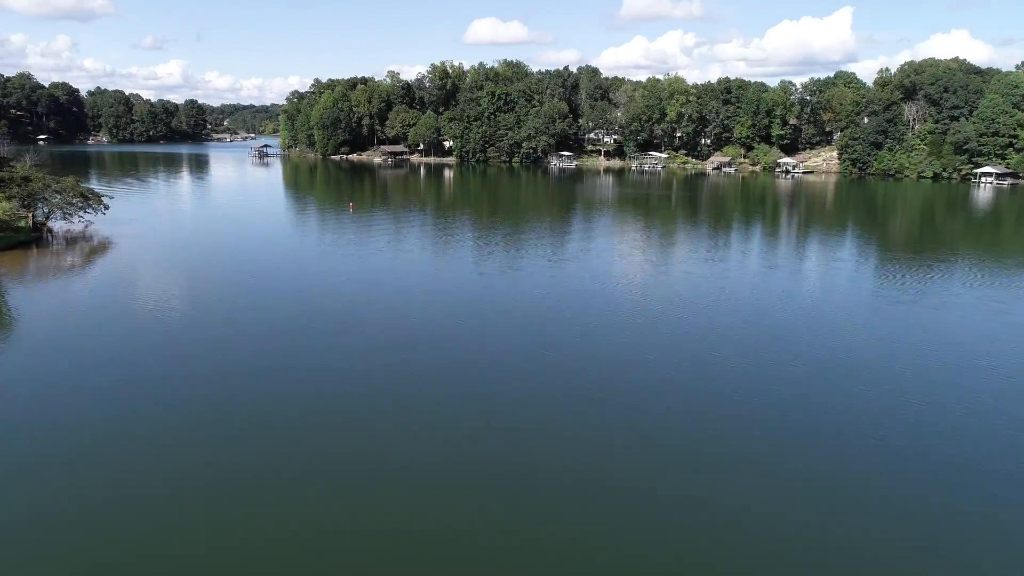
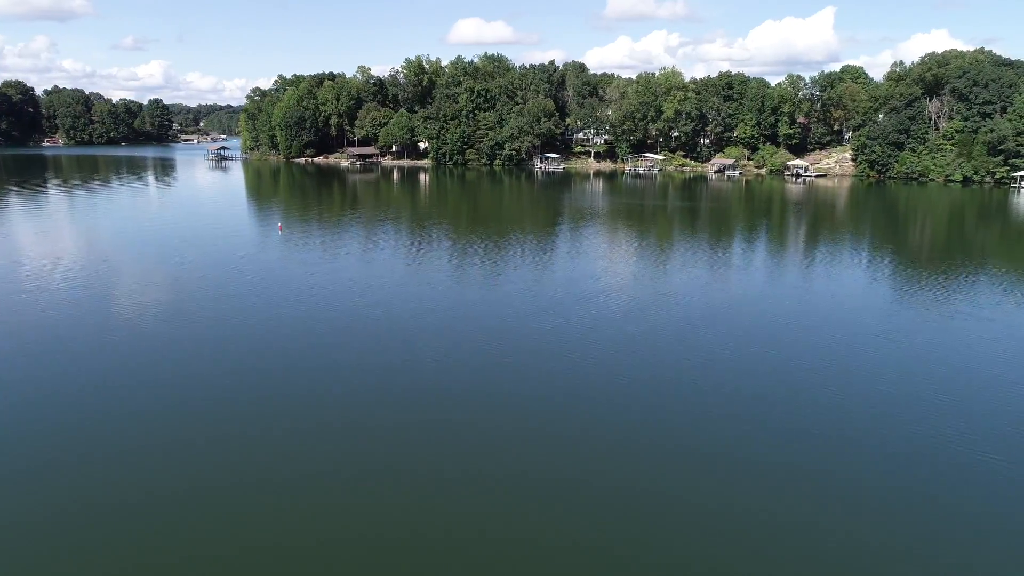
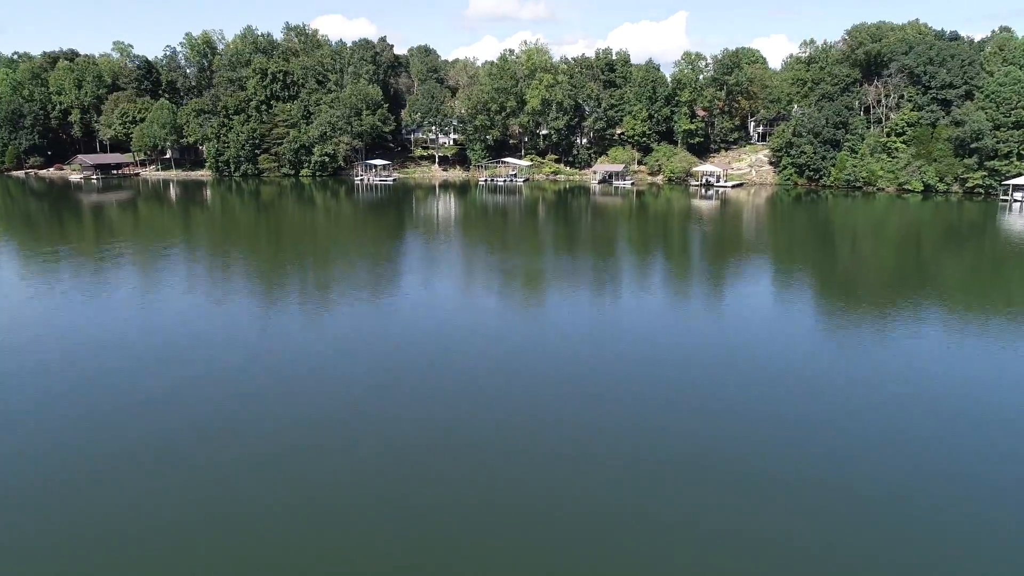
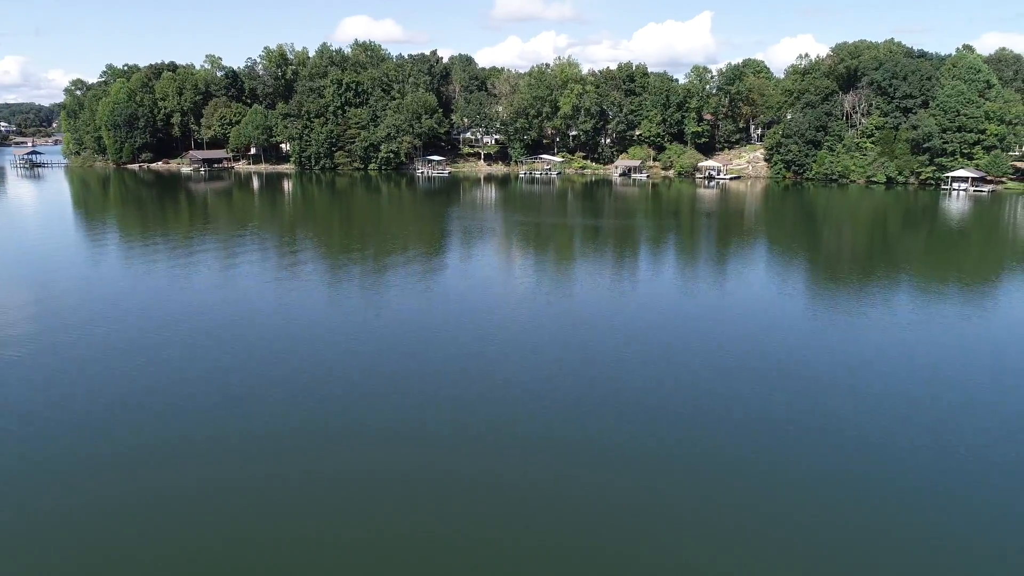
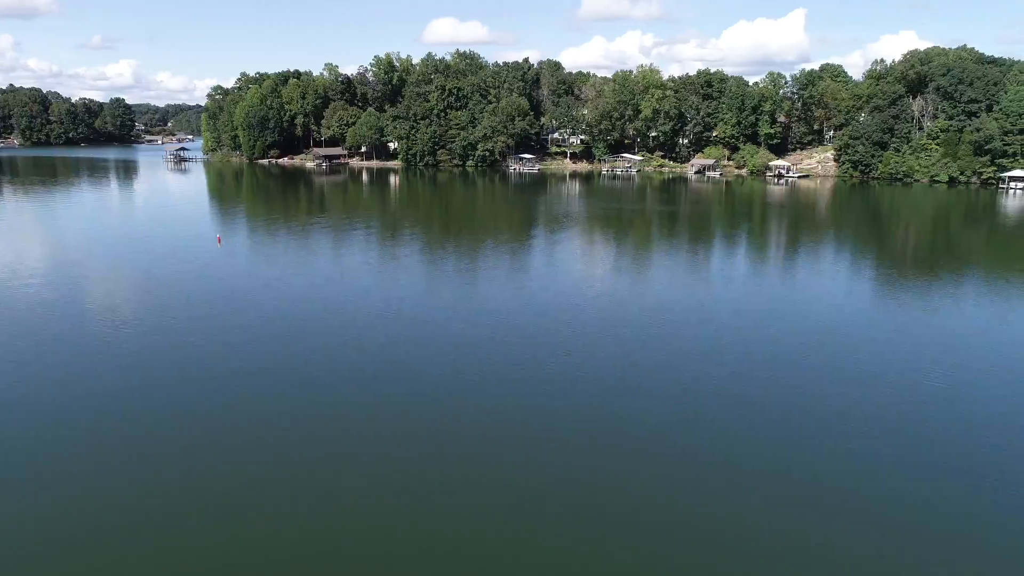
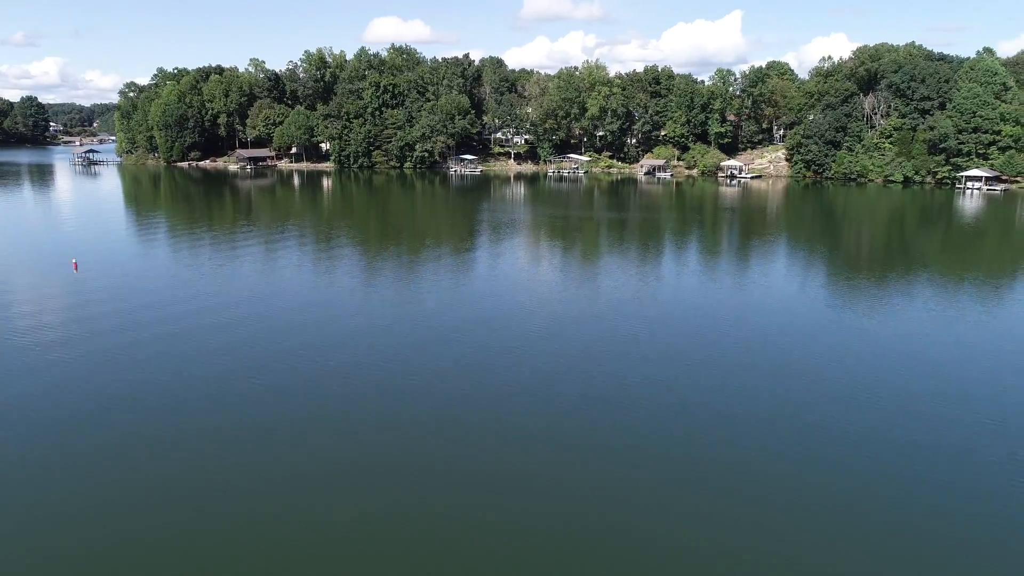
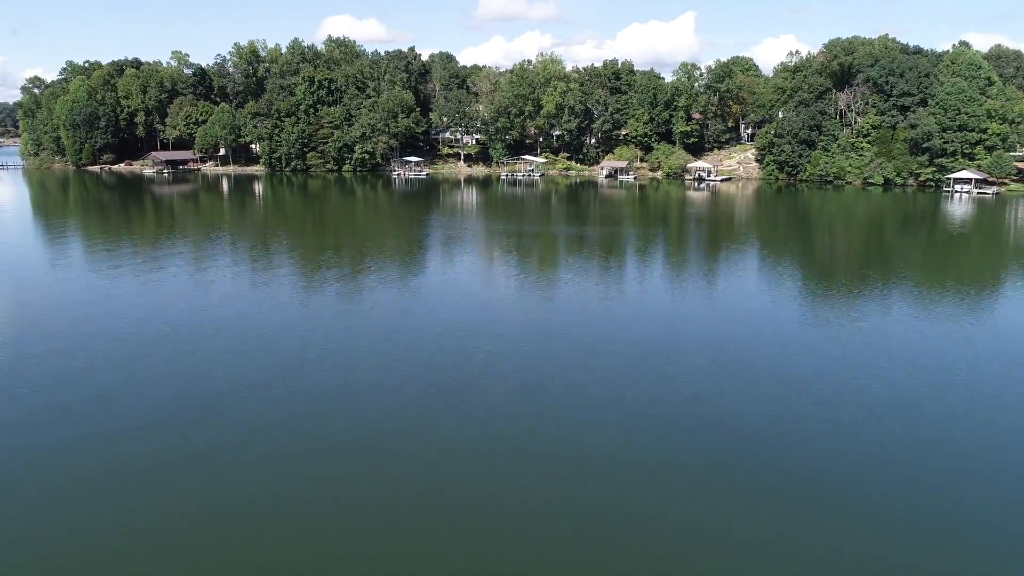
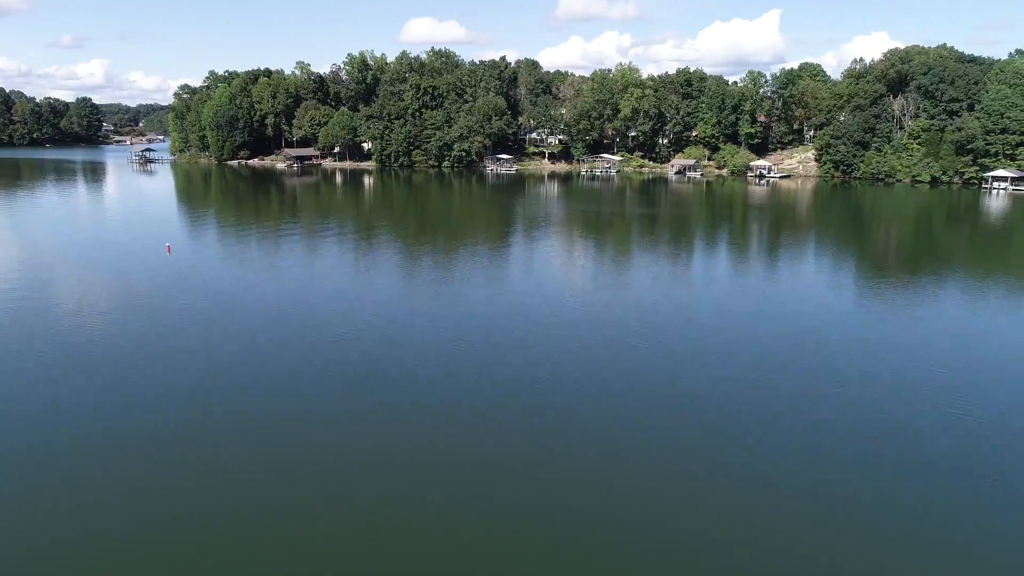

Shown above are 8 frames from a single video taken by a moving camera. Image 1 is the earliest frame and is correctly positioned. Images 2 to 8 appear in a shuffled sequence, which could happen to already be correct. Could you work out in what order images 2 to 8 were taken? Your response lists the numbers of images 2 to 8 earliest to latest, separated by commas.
2, 5, 8, 6, 4, 7, 3
